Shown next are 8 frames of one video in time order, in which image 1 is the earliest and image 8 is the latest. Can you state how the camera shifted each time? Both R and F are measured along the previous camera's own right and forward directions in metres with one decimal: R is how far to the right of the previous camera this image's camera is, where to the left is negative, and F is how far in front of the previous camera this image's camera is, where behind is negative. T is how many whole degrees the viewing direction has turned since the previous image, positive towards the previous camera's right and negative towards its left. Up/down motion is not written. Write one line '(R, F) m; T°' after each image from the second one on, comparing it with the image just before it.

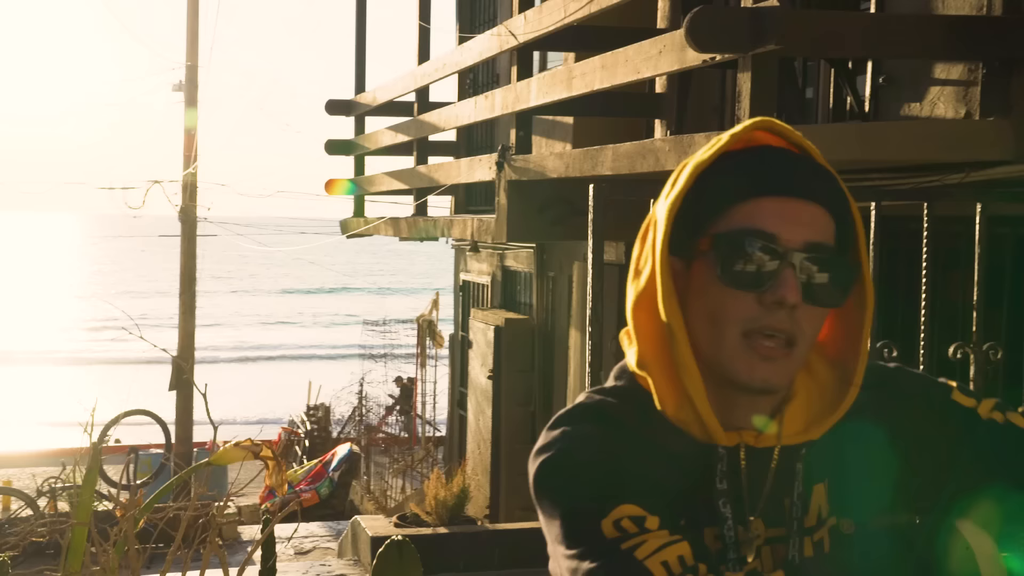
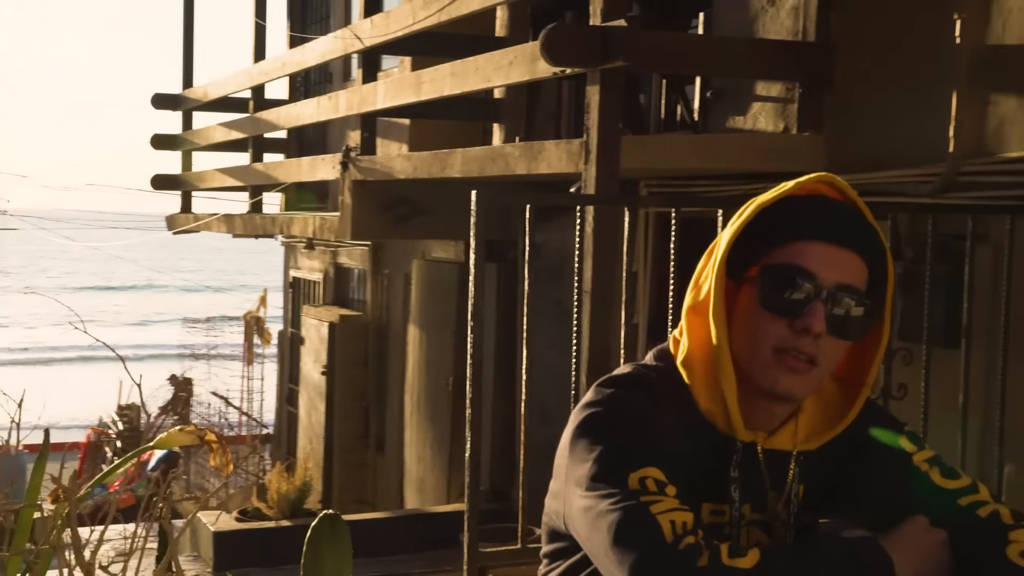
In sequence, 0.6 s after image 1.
(-0.2, -0.3) m; +9°
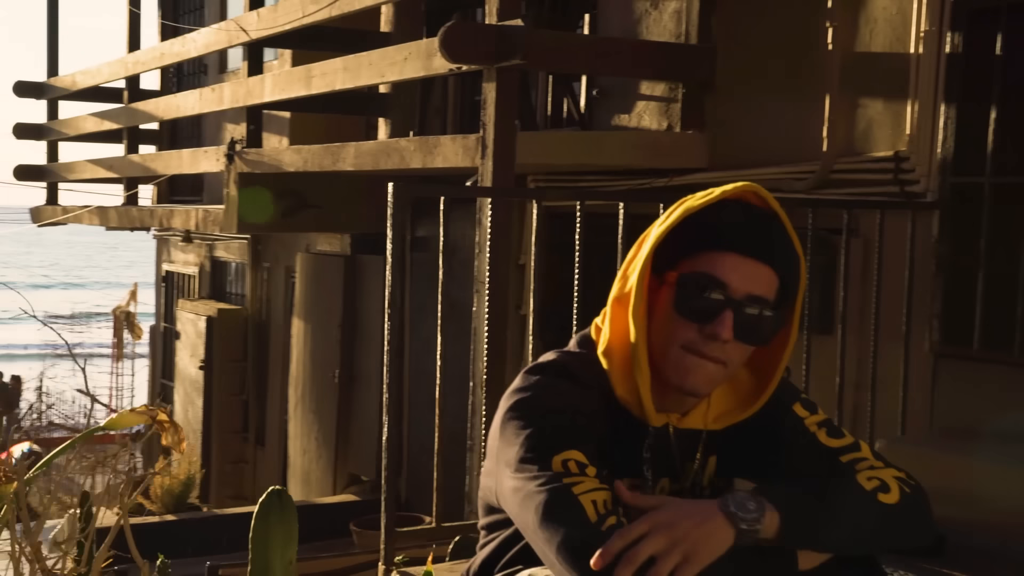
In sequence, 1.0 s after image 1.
(-0.2, -0.2) m; +7°
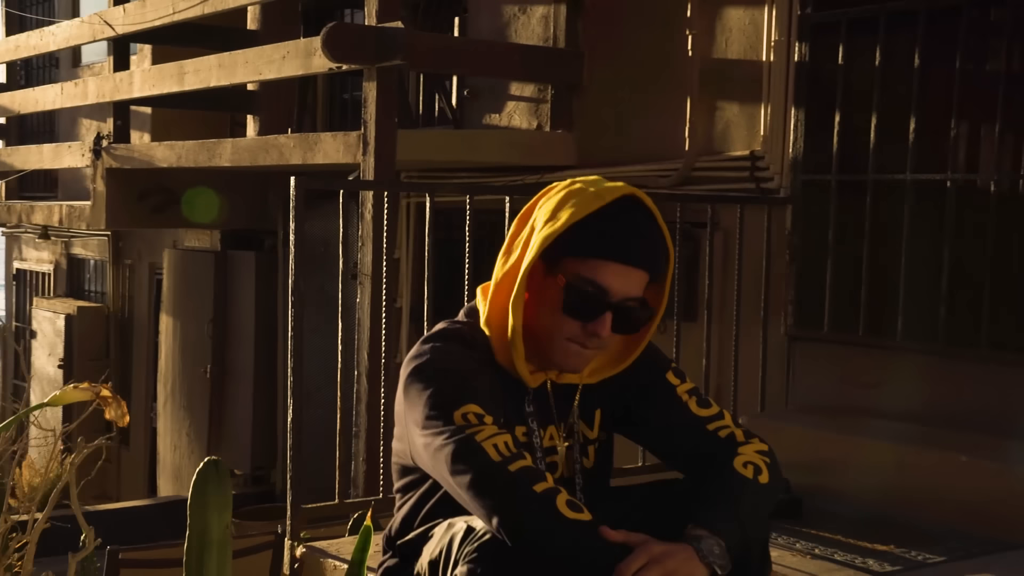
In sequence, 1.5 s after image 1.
(-0.1, -0.2) m; +7°
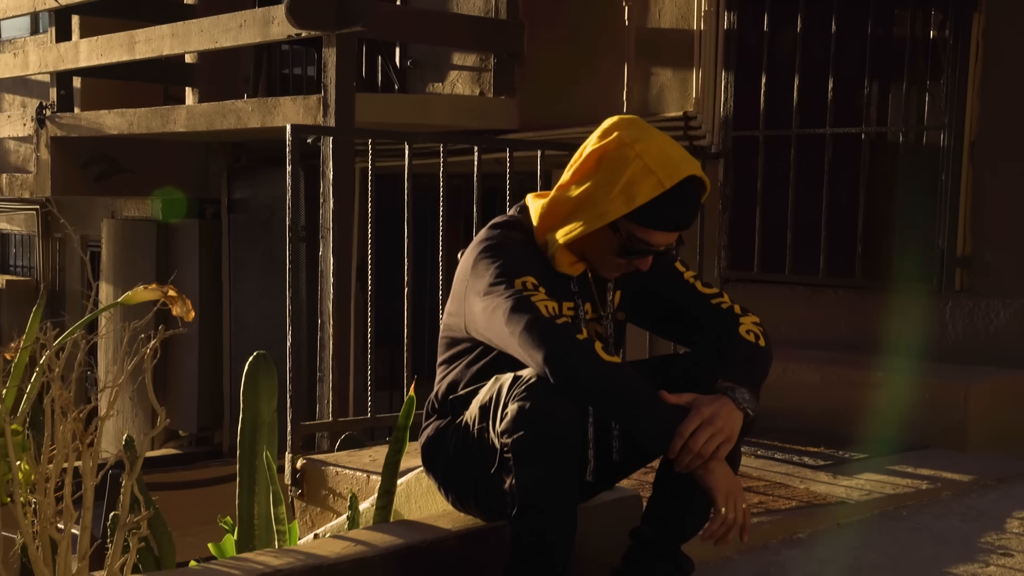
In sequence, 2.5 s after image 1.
(-0.3, -0.4) m; +5°
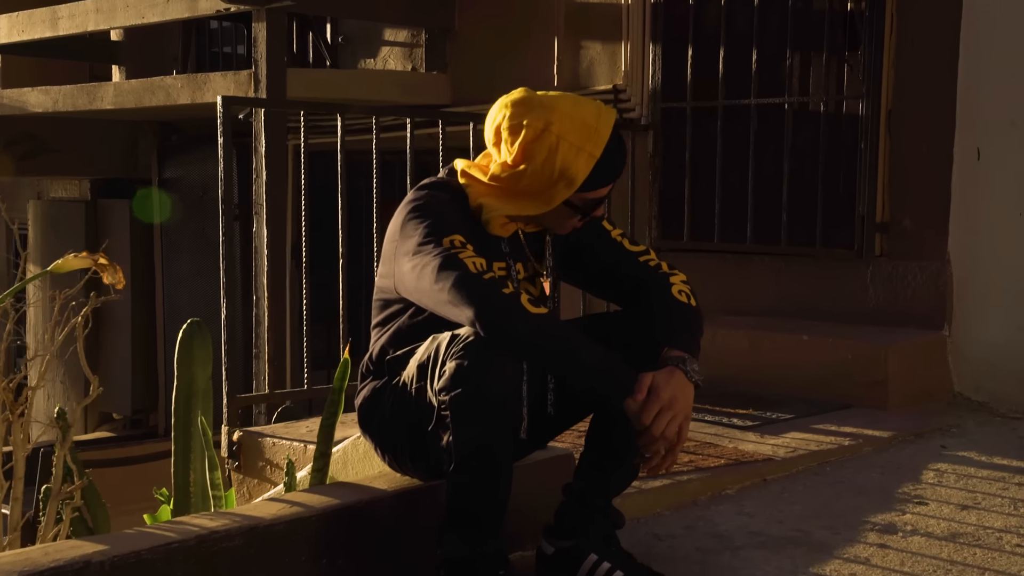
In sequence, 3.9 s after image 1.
(0.0, -0.1) m; +3°
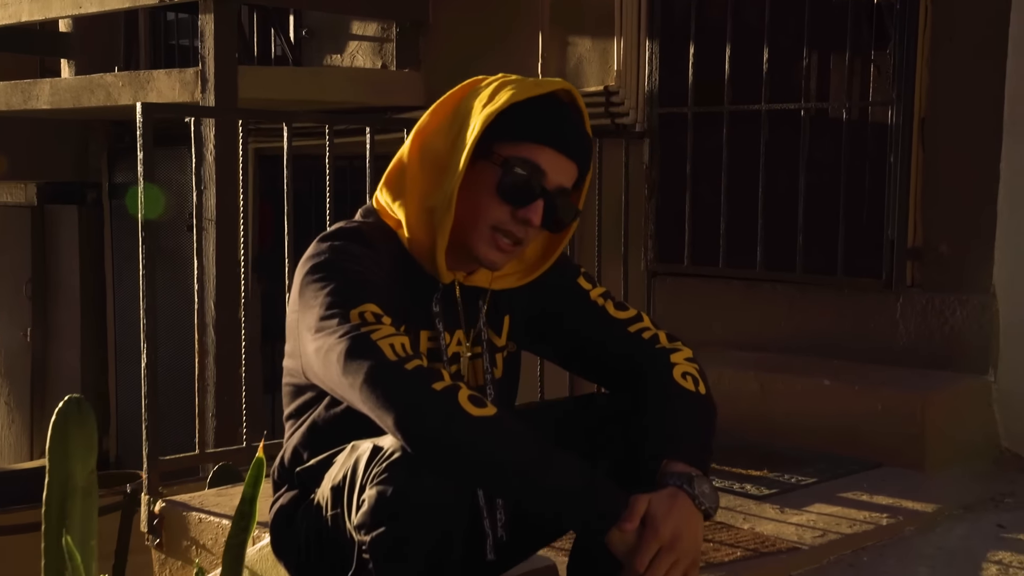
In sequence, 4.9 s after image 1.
(0.0, +0.6) m; +1°
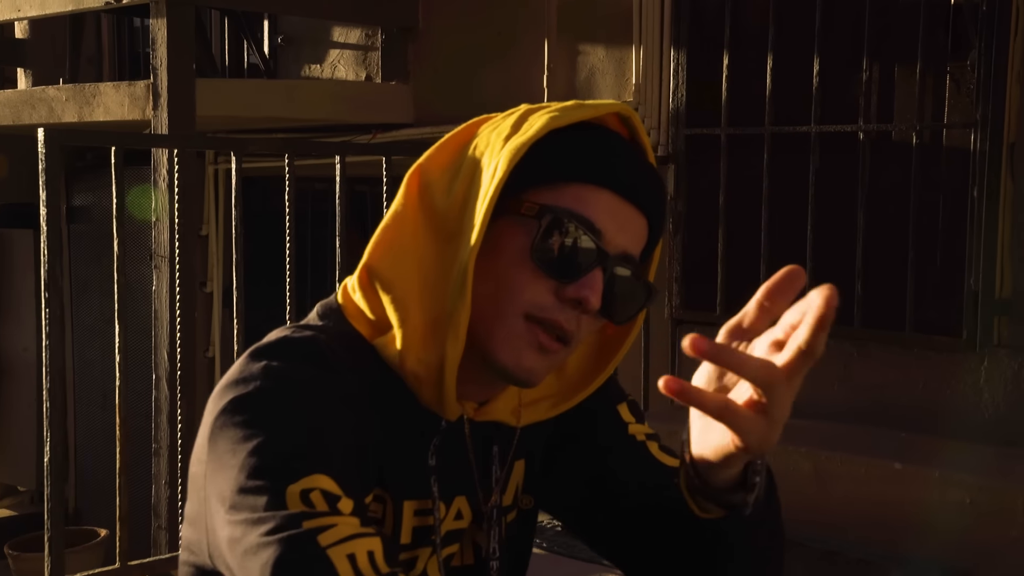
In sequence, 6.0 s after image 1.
(0.0, +0.7) m; 0°
